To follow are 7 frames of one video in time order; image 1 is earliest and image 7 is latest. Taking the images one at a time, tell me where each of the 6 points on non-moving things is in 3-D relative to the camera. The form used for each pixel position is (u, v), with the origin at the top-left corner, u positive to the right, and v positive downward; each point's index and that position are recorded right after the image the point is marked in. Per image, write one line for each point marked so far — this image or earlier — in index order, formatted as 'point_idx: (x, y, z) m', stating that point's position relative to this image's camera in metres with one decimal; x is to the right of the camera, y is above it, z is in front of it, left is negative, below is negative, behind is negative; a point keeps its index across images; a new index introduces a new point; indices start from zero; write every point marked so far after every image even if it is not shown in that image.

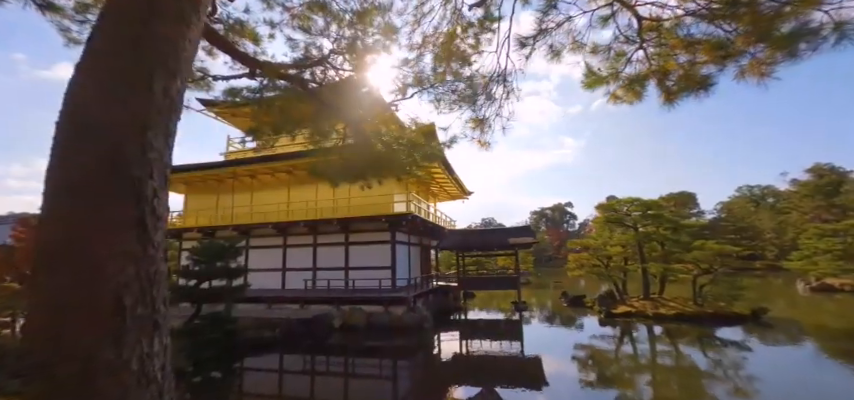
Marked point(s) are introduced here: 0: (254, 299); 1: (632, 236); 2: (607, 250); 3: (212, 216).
0: (-5.0, -2.8, +10.8) m
1: (+6.3, -1.1, +11.7) m
2: (+5.9, -1.7, +12.5) m
3: (-6.9, -0.5, +12.0) m
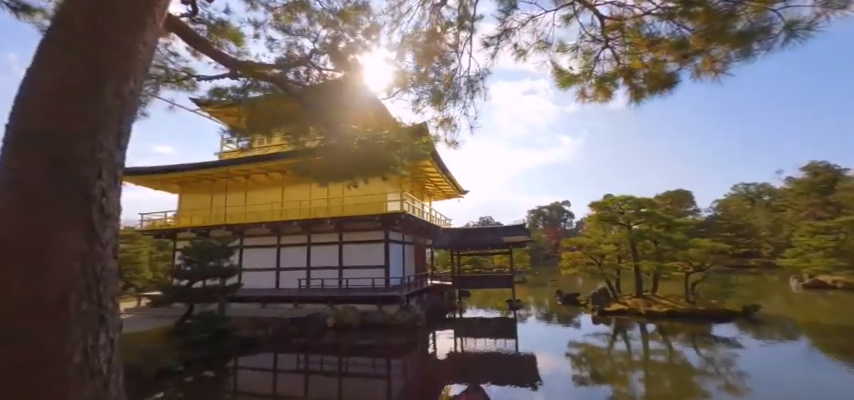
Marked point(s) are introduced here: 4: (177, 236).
0: (-5.1, -2.8, +10.8) m
1: (+6.2, -1.1, +11.8) m
2: (+5.7, -1.6, +12.6) m
3: (-7.0, -0.5, +12.0) m
4: (-8.1, -1.2, +12.2) m
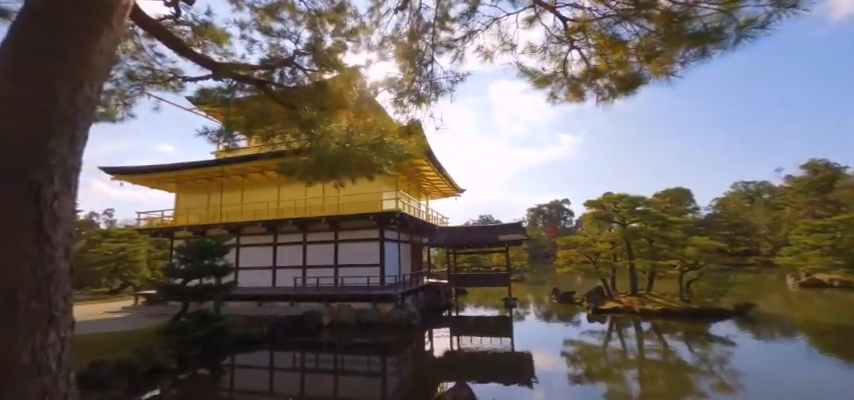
0: (-5.3, -2.8, +10.8) m
1: (+6.0, -1.0, +11.8) m
2: (+5.6, -1.5, +12.6) m
3: (-7.2, -0.4, +12.1) m
4: (-8.3, -1.1, +12.3) m
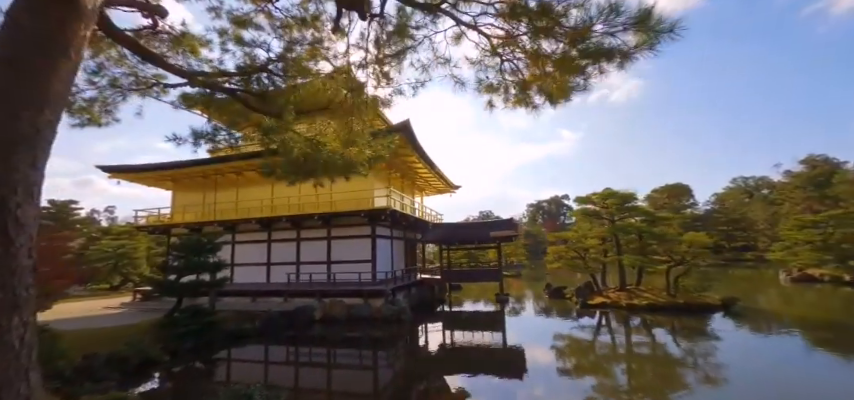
0: (-5.5, -2.7, +11.0) m
1: (+5.8, -0.9, +12.0) m
2: (+5.4, -1.4, +12.8) m
3: (-7.4, -0.4, +12.3) m
4: (-8.5, -1.1, +12.5) m
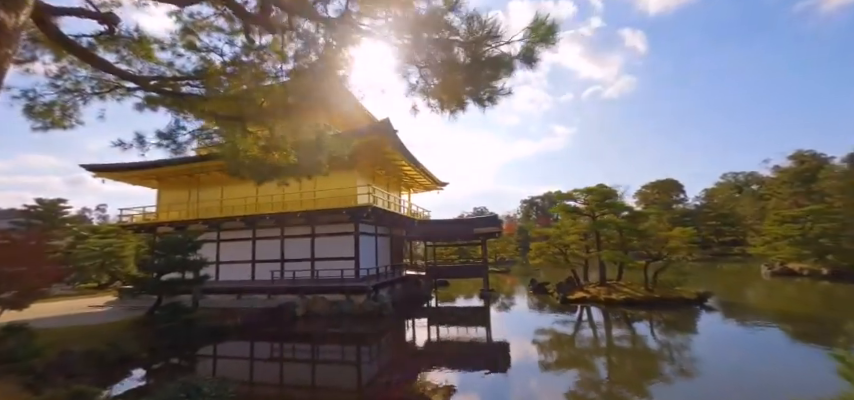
0: (-6.0, -2.7, +11.1) m
1: (+5.3, -0.8, +12.2) m
2: (+4.9, -1.3, +13.0) m
3: (-7.9, -0.3, +12.3) m
4: (-9.0, -1.0, +12.5) m
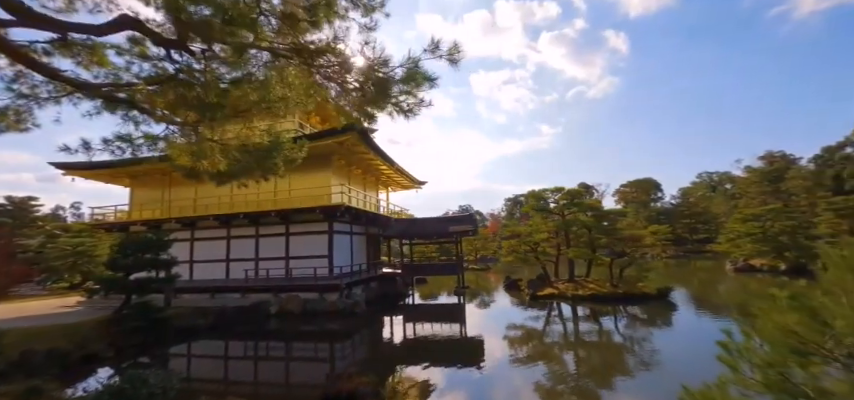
0: (-6.8, -2.6, +11.1) m
1: (+4.4, -0.8, +12.5) m
2: (+4.0, -1.3, +13.3) m
3: (-8.8, -0.3, +12.2) m
4: (-9.8, -1.0, +12.4) m
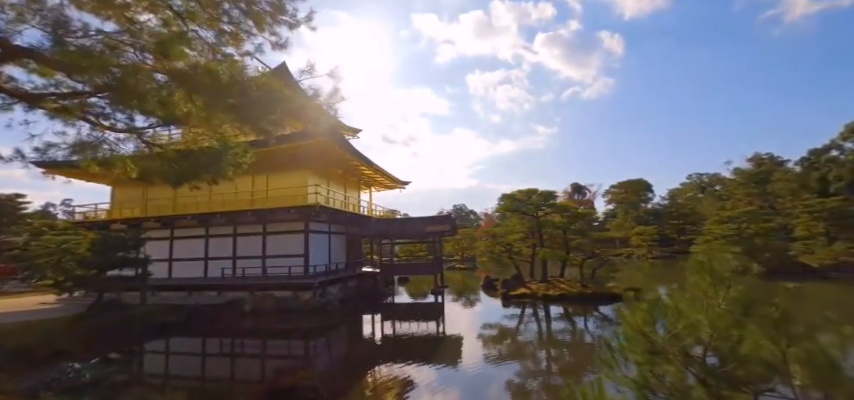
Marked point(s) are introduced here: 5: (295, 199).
0: (-7.5, -2.6, +11.3) m
1: (+3.7, -0.8, +12.8) m
2: (+3.2, -1.3, +13.6) m
3: (-9.5, -0.2, +12.4) m
4: (-10.6, -0.9, +12.5) m
5: (-3.8, 0.0, +11.1) m
